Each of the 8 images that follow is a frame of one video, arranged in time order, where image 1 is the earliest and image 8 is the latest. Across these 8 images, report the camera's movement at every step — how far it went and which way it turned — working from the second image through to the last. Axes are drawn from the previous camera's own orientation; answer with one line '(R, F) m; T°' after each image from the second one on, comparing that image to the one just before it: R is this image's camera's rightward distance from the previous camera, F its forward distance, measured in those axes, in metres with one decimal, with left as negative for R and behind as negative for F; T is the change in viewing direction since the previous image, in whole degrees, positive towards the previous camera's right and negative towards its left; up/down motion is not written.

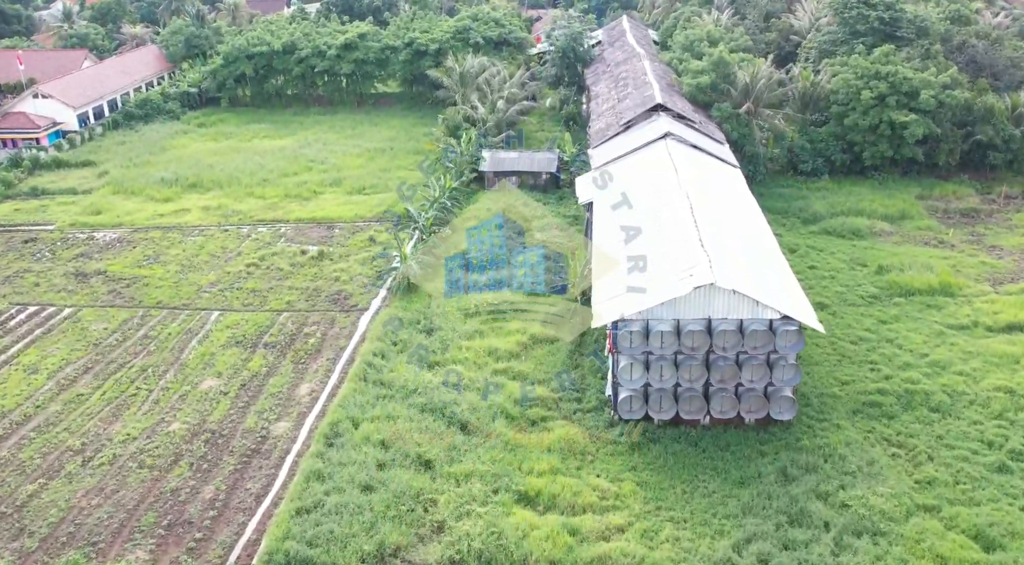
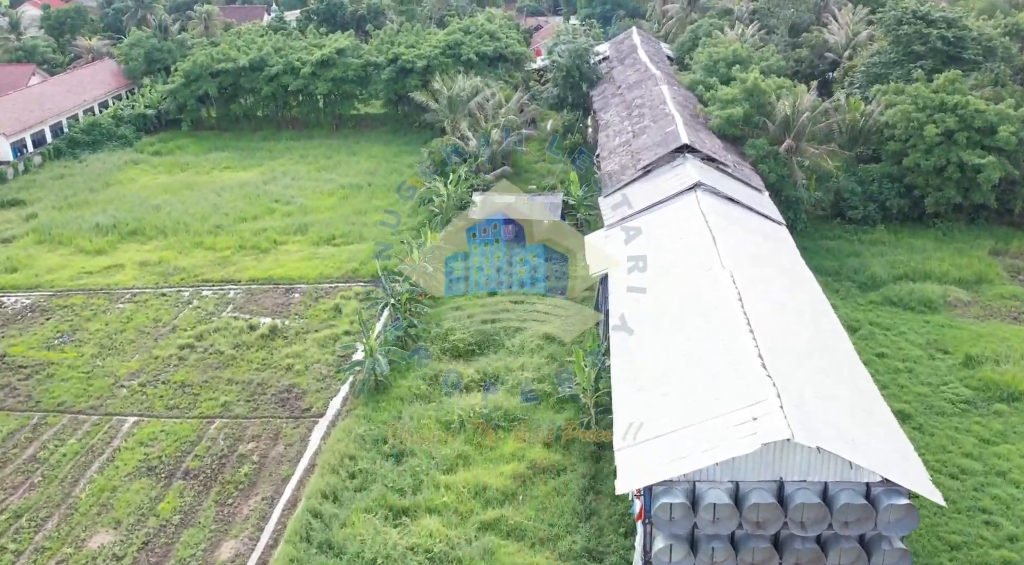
(+0.1, +4.5) m; 0°
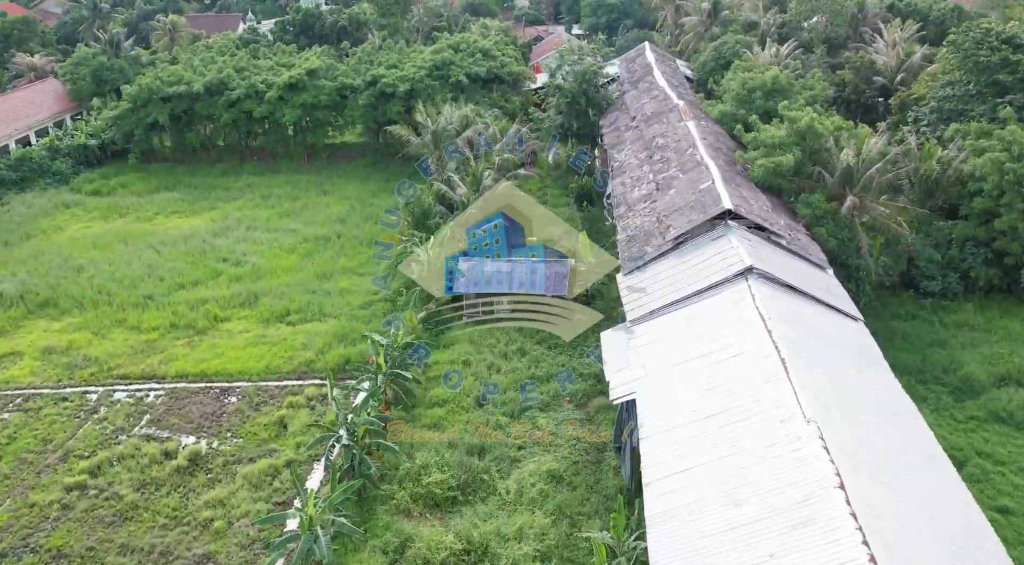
(+0.1, +4.7) m; 0°
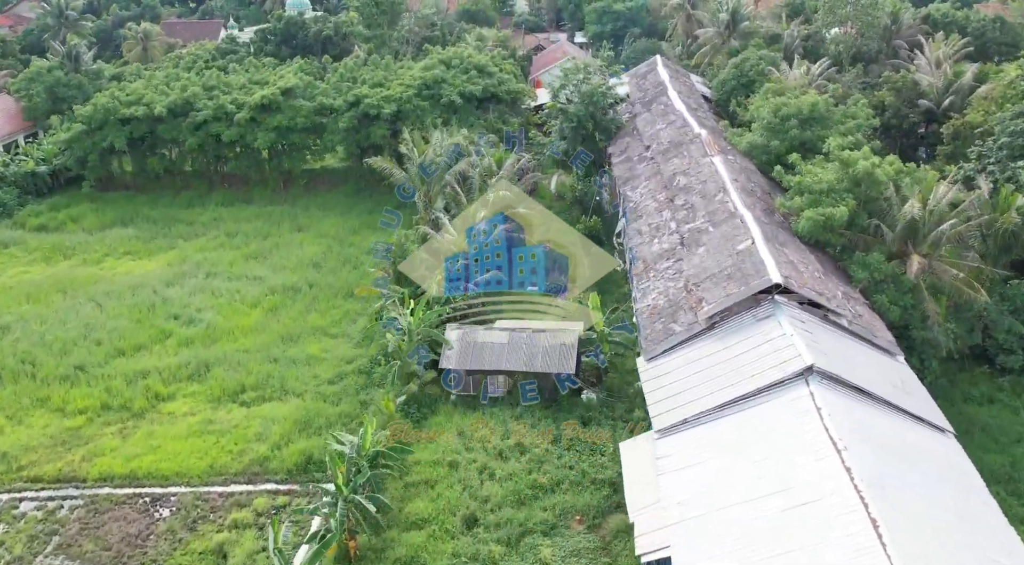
(0.0, +3.2) m; 0°
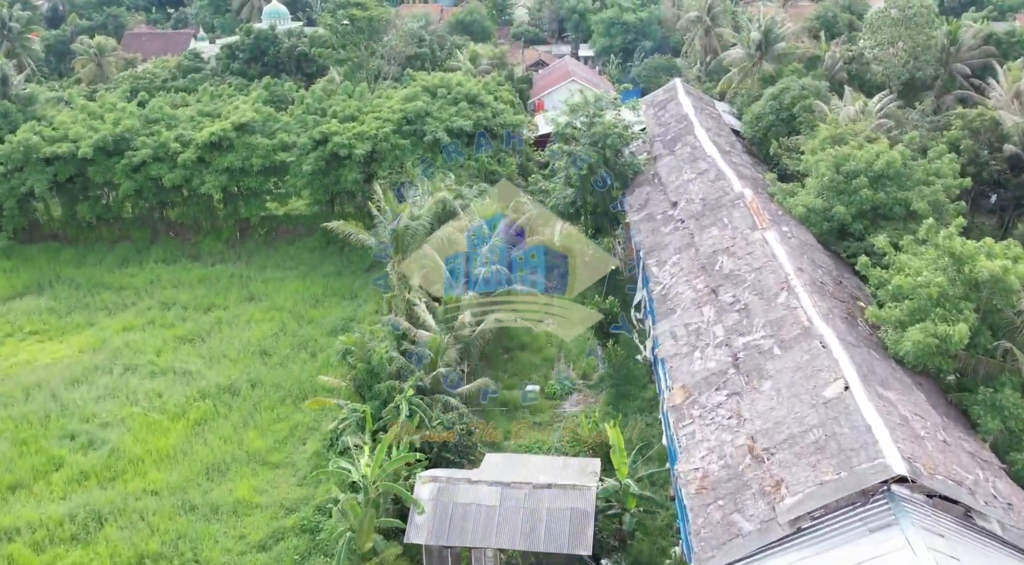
(+0.1, +4.5) m; 0°
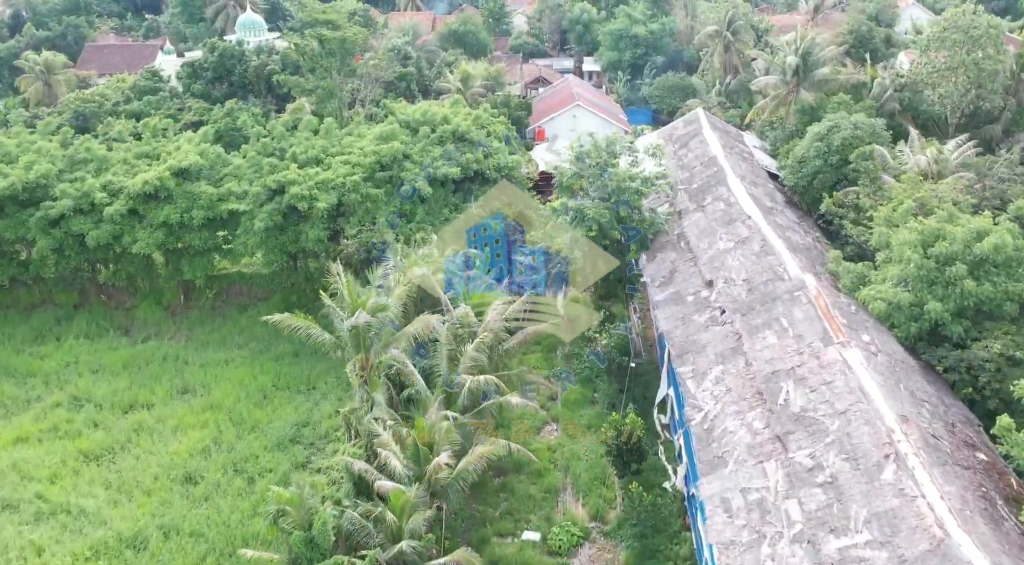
(+0.1, +4.0) m; 0°
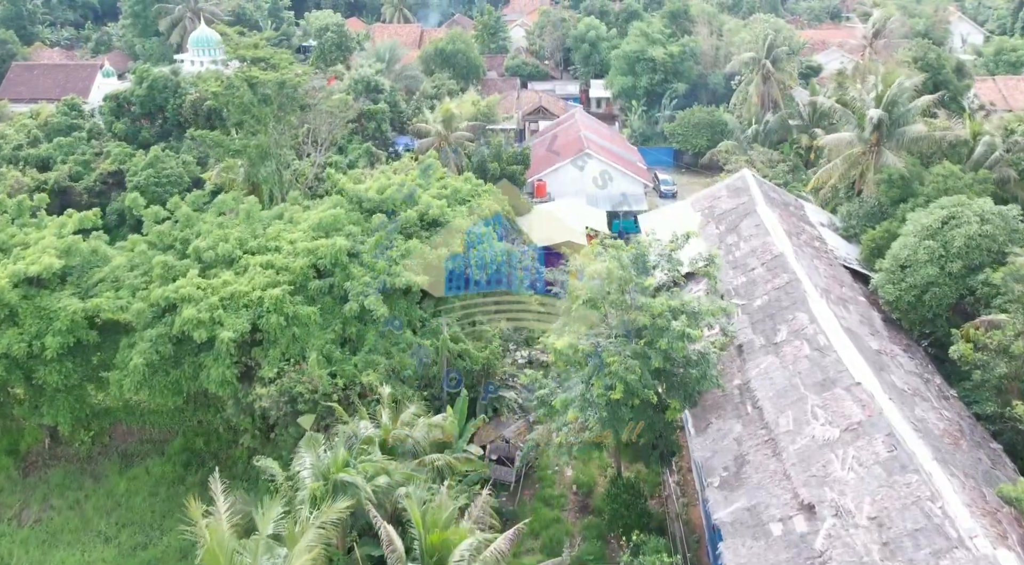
(+0.2, +5.9) m; 0°
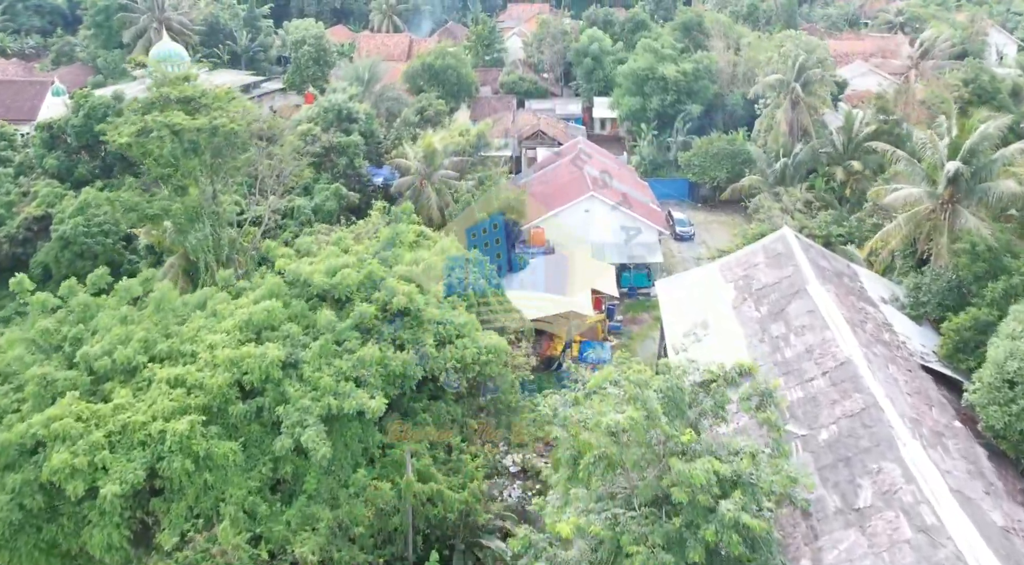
(+0.1, +3.5) m; 0°
